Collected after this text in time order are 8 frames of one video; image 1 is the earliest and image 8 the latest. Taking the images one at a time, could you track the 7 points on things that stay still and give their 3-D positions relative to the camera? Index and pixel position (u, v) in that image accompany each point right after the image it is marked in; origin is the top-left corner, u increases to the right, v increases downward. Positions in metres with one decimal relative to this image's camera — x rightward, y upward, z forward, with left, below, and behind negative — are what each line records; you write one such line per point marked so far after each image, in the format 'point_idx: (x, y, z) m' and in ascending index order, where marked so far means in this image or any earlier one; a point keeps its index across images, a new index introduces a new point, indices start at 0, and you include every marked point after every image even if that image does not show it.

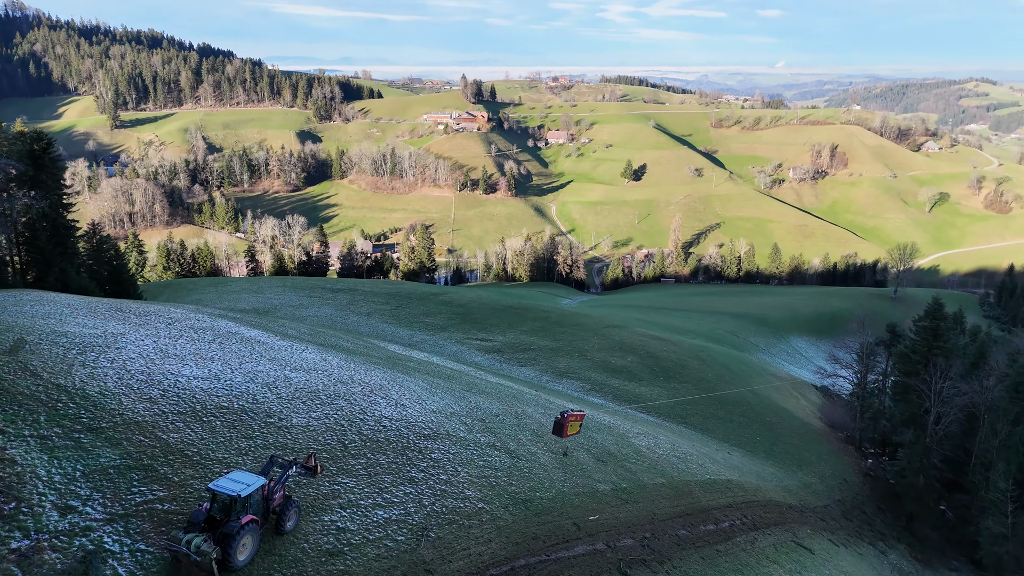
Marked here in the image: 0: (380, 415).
0: (-3.3, -3.2, +18.2) m
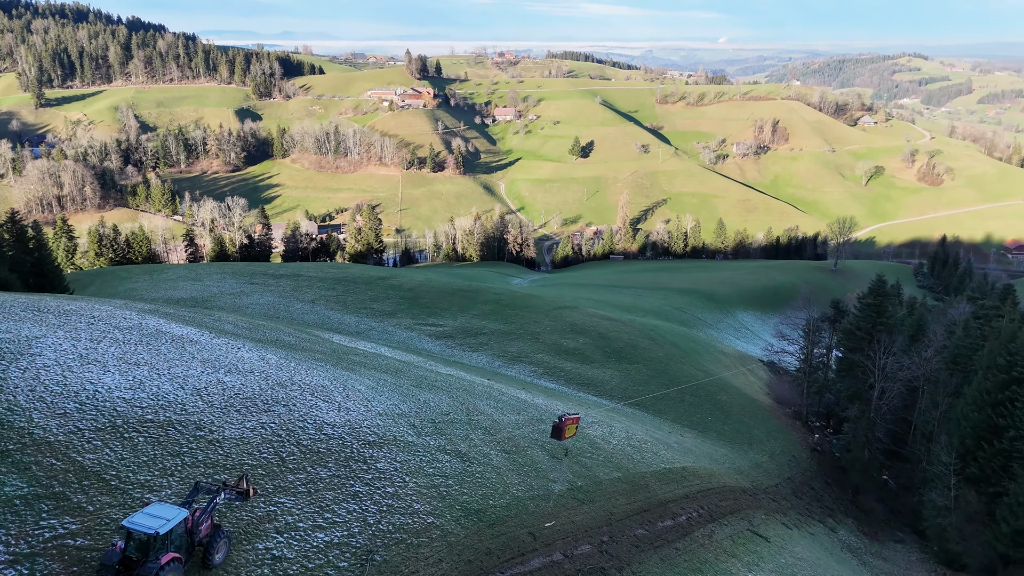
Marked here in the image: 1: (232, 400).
0: (-4.5, -3.2, +17.1) m
1: (-6.8, -2.7, +17.6) m
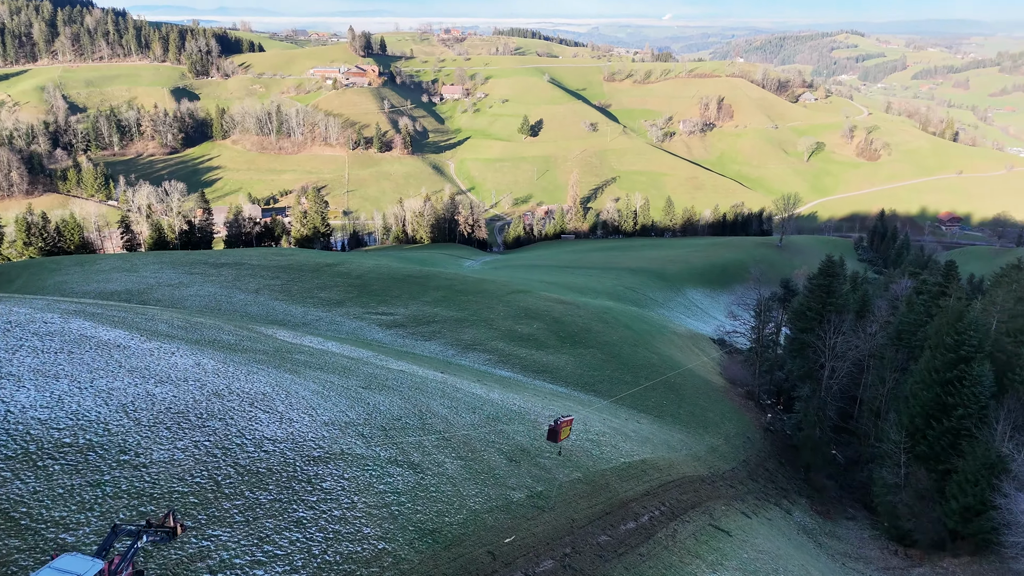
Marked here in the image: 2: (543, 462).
0: (-5.5, -3.3, +15.9) m
1: (-7.8, -2.9, +16.3) m
2: (+0.8, -4.6, +19.2) m
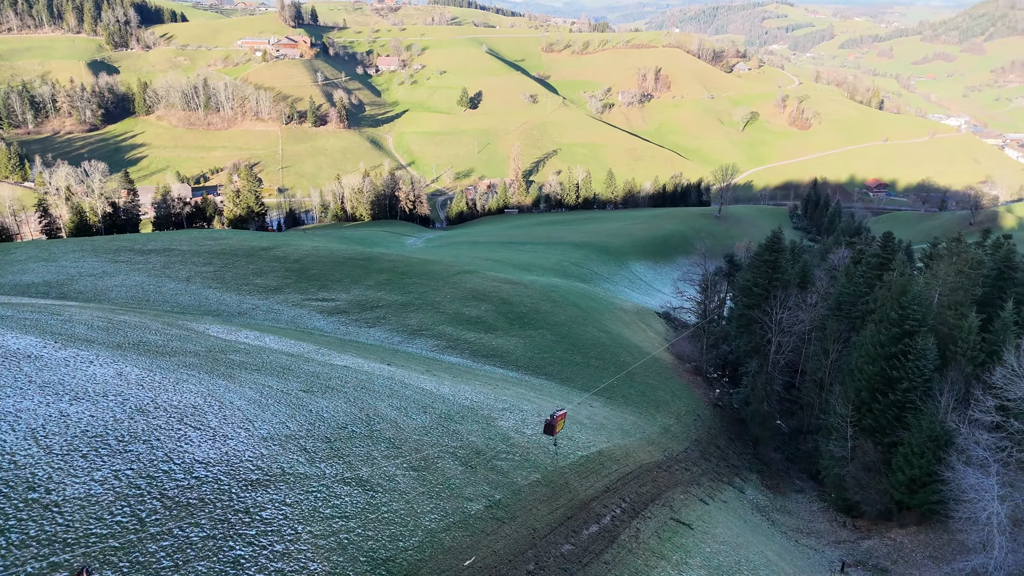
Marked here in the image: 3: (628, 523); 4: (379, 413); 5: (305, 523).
0: (-6.4, -3.4, +14.4) m
1: (-8.8, -3.1, +14.6) m
2: (-0.3, -4.5, +18.3) m
3: (+2.9, -5.9, +18.0) m
4: (-3.7, -3.5, +20.0) m
5: (-3.7, -4.2, +12.9) m
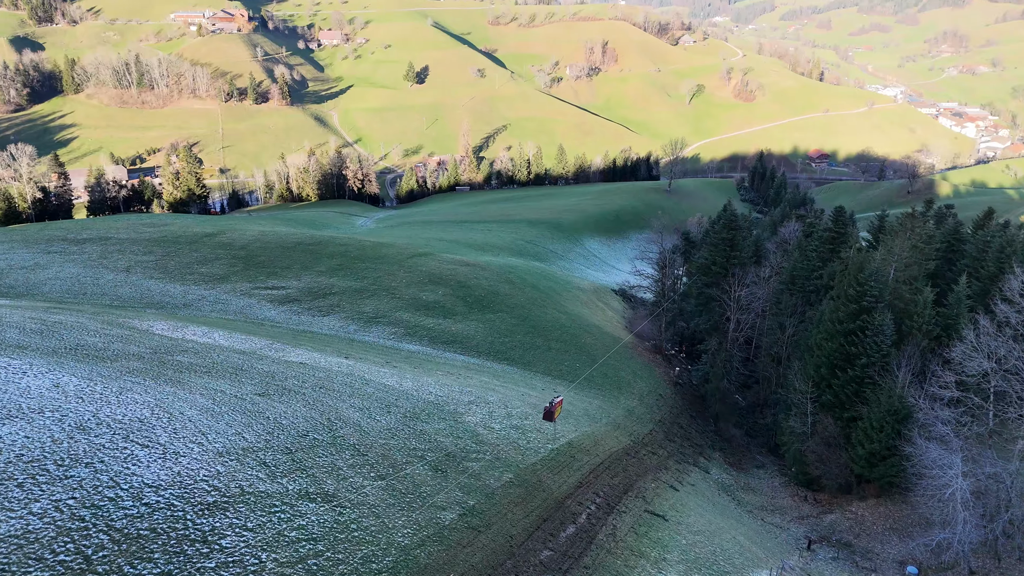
0: (-6.8, -3.6, +13.3) m
1: (-9.2, -3.3, +13.4) m
2: (-1.0, -4.4, +17.6) m
3: (+2.2, -5.6, +17.6) m
4: (-4.5, -3.4, +19.1) m
5: (-4.0, -4.3, +12.0) m
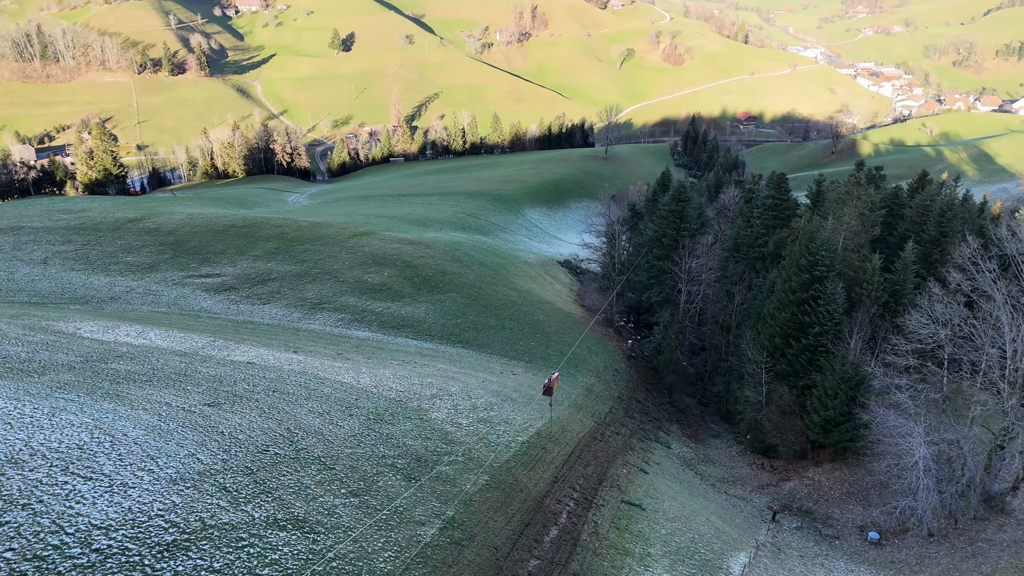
0: (-7.0, -3.9, +12.0) m
1: (-9.4, -3.7, +11.8) m
2: (-1.6, -4.3, +16.8) m
3: (+1.7, -5.4, +17.1) m
4: (-5.2, -3.4, +17.9) m
5: (-4.1, -4.6, +11.0) m
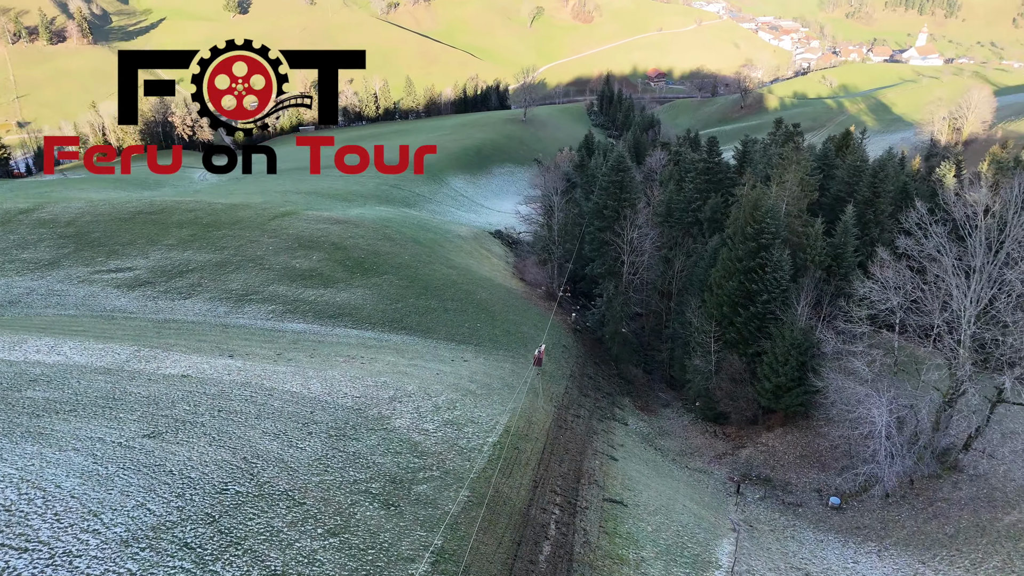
0: (-6.8, -4.6, +10.2) m
1: (-9.2, -4.6, +9.8) m
2: (-1.9, -4.4, +15.6) m
3: (+1.4, -5.3, +16.3) m
4: (-5.7, -3.7, +16.3) m
5: (-3.8, -5.1, +9.6) m
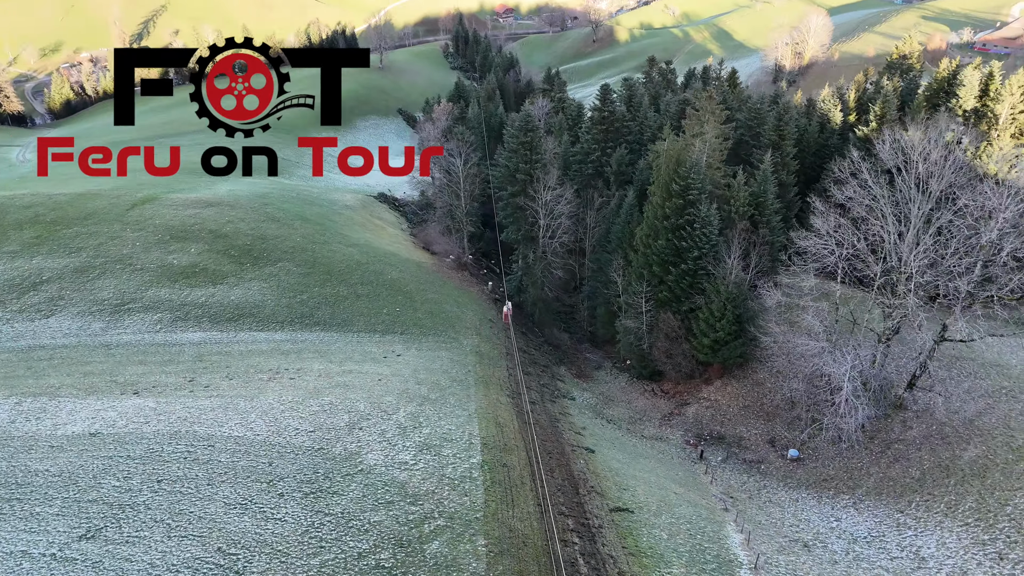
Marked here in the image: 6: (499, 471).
0: (-5.2, -6.1, +7.6) m
1: (-7.4, -6.4, +6.8) m
2: (-1.4, -5.0, +13.8) m
3: (+1.8, -5.5, +15.1) m
4: (-5.3, -4.7, +13.6) m
5: (-2.0, -6.4, +7.6) m
6: (-0.4, -4.6, +17.7) m
